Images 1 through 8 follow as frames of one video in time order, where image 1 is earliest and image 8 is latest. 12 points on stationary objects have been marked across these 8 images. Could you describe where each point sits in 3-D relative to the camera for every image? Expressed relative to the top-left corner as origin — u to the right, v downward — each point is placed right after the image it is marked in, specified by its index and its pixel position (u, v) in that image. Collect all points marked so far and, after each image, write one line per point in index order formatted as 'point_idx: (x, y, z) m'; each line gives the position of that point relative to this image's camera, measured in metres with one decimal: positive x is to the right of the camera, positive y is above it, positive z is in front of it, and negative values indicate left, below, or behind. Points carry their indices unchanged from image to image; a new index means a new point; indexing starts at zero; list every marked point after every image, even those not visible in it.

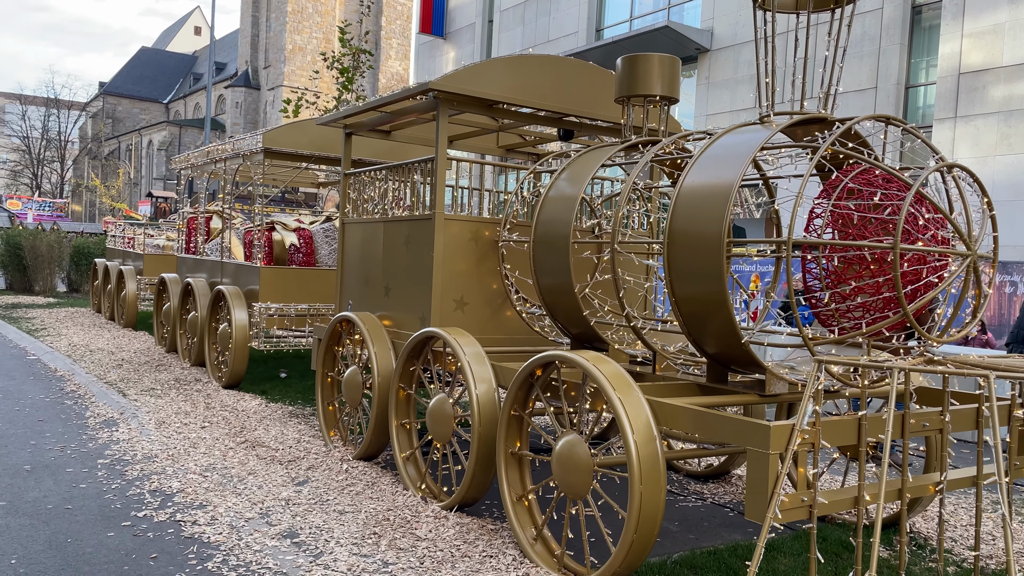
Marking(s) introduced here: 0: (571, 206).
0: (+0.3, +0.4, +4.1) m
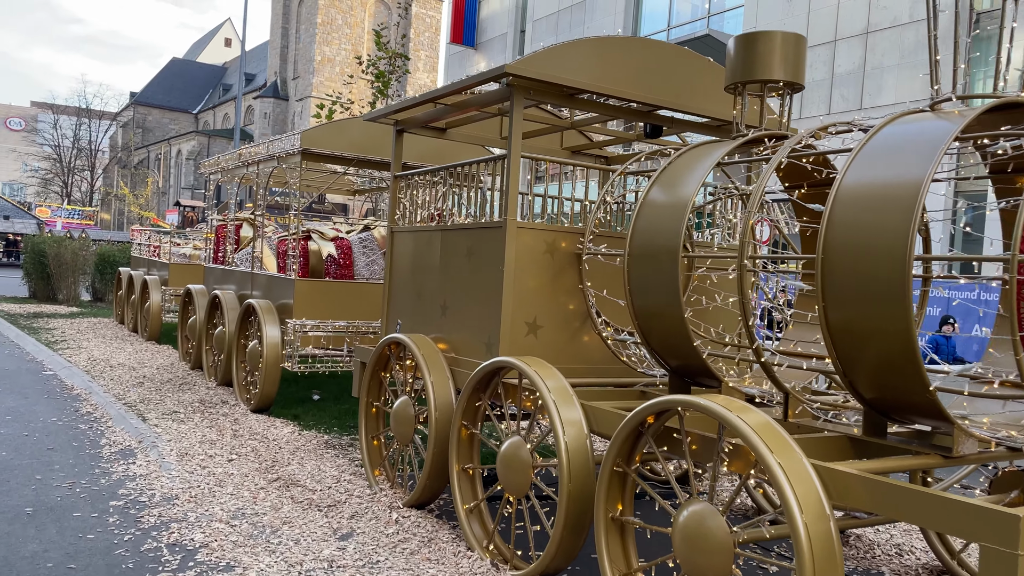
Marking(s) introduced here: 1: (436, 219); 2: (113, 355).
0: (+0.7, +0.3, +3.4) m
1: (-0.4, +0.4, +4.8) m
2: (-4.6, -0.8, +9.7) m
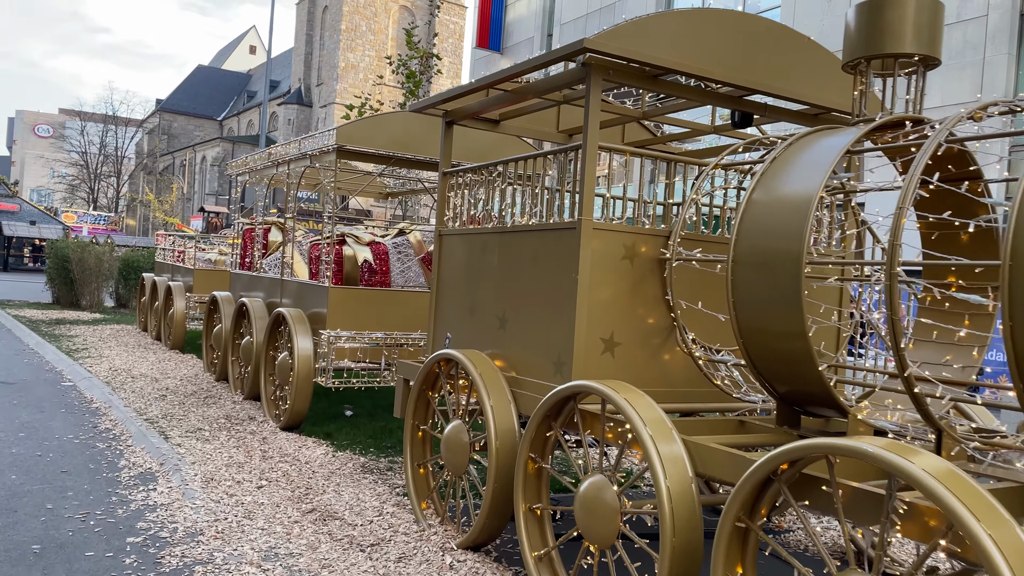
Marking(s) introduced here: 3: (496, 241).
0: (+1.0, +0.2, +2.8) m
1: (-0.1, +0.3, +4.2) m
2: (-4.1, -0.9, +9.2) m
3: (-0.1, +0.2, +4.1) m
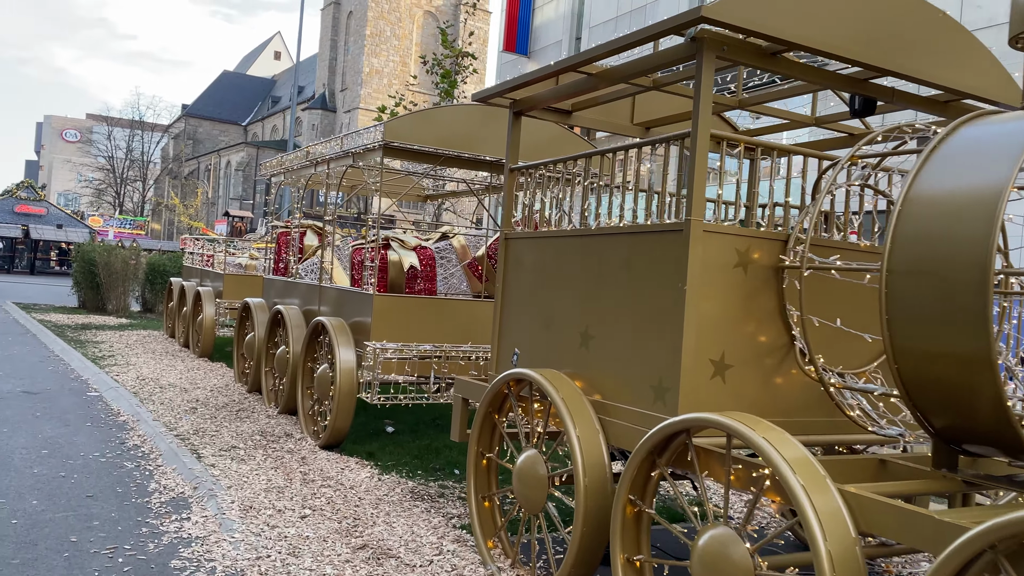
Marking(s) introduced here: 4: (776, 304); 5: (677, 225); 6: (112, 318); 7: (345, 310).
0: (+1.3, +0.2, +2.3) m
1: (+0.3, +0.3, +3.7) m
2: (-3.7, -0.9, +8.8) m
3: (+0.3, +0.2, +3.6) m
4: (+1.0, -0.1, +3.1) m
5: (+0.6, +0.2, +3.0) m
6: (-7.5, -0.6, +15.7) m
7: (-1.2, -0.2, +6.3) m
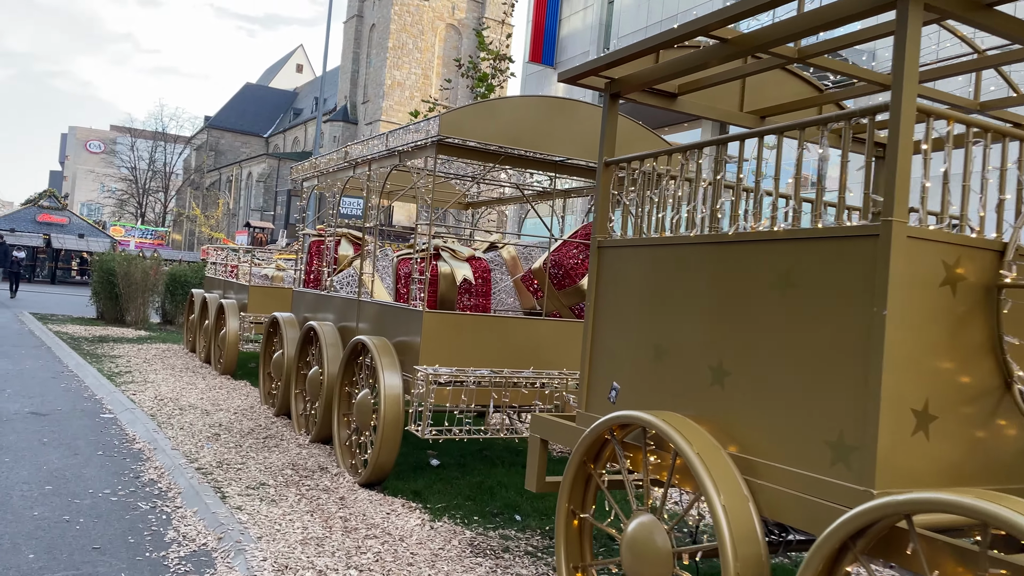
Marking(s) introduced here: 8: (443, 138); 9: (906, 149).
0: (+1.6, +0.1, +1.6) m
1: (+0.6, +0.2, +3.0) m
2: (-3.2, -1.0, +8.2) m
3: (+0.7, +0.1, +2.9) m
4: (+1.3, -0.1, +2.4) m
5: (+0.9, +0.2, +2.3) m
6: (-6.9, -0.8, +15.1) m
7: (-0.8, -0.3, +5.6) m
8: (-0.4, +0.9, +4.8) m
9: (+1.0, +0.4, +2.2) m
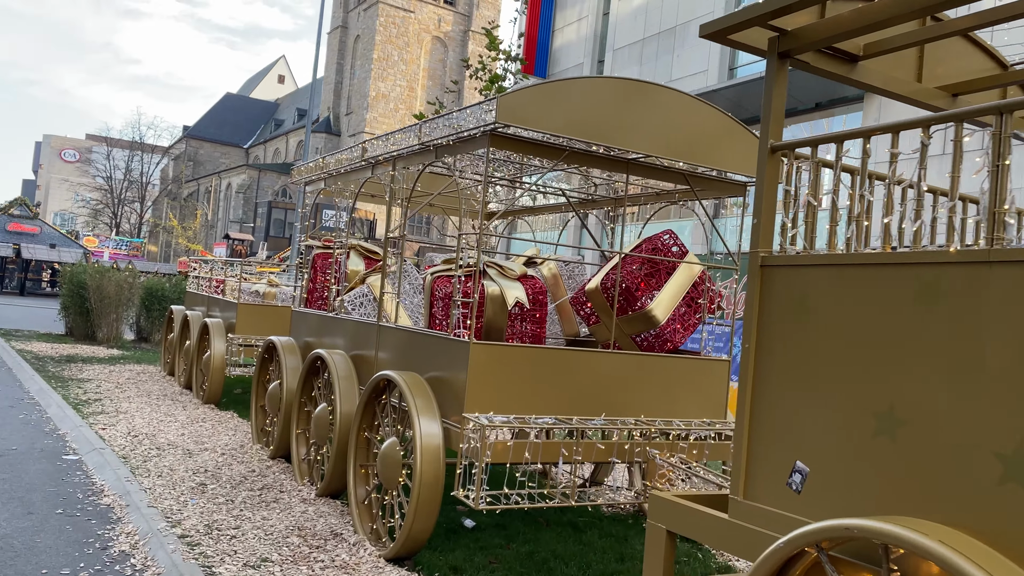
0: (+2.1, +0.1, +0.6) m
1: (+1.0, +0.1, +2.0) m
2: (-2.9, -1.2, +7.1) m
3: (+1.0, 0.0, +1.9) m
4: (+1.7, -0.2, +1.4) m
5: (+1.4, +0.1, +1.3) m
6: (-6.8, -1.0, +14.0) m
7: (-0.5, -0.4, +4.5) m
8: (-0.1, +0.7, +3.8) m
9: (+1.4, +0.3, +1.2) m
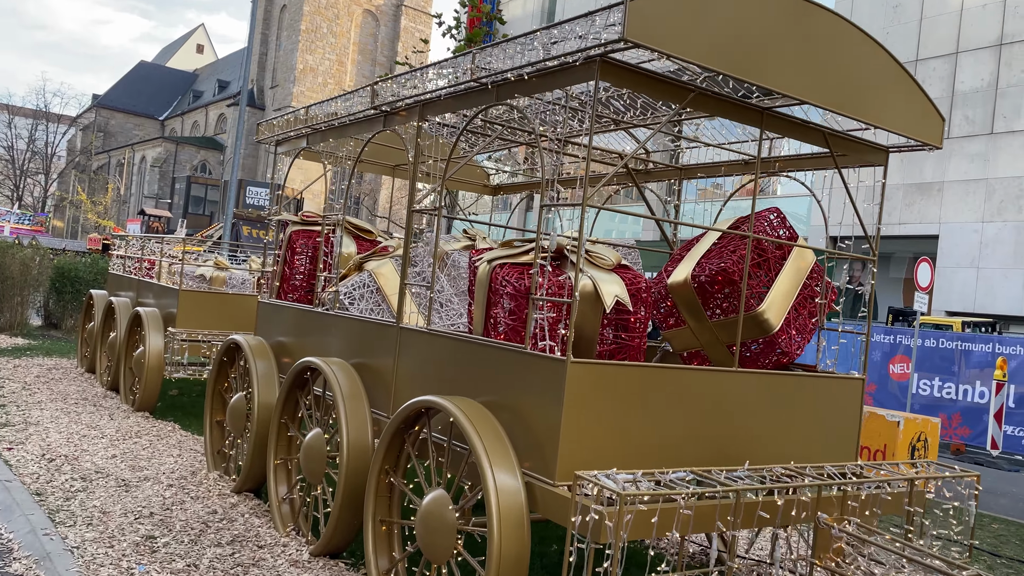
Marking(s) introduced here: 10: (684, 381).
0: (+2.8, 0.0, -0.4) m
1: (+1.6, +0.1, +0.9) m
2: (-2.8, -1.1, +5.6) m
3: (+1.6, 0.0, +0.8) m
4: (+2.4, -0.3, +0.4) m
5: (+2.0, 0.0, +0.2) m
6: (-7.3, -0.7, +12.1) m
7: (-0.2, -0.4, +3.3) m
8: (+0.4, +0.7, +2.6) m
9: (+2.1, +0.2, +0.2) m
10: (+0.7, -0.4, +3.1) m
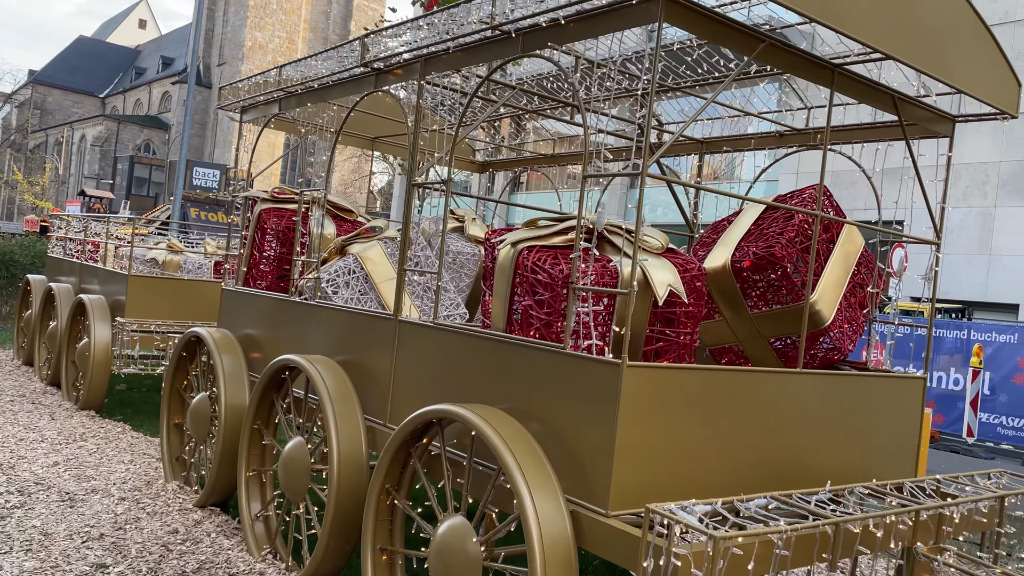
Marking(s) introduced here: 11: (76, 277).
0: (+3.1, -0.1, -0.7) m
1: (+1.8, +0.1, +0.5) m
2: (-2.9, -1.0, +4.9) m
3: (+1.9, 0.0, +0.4) m
4: (+2.6, -0.3, 0.0) m
5: (+2.3, 0.0, -0.2) m
6: (-7.7, -0.5, +11.2) m
7: (-0.1, -0.3, +2.8) m
8: (+0.5, +0.8, +2.1) m
9: (+2.3, +0.2, -0.2) m
10: (+0.8, -0.3, +2.6) m
11: (-3.8, +0.1, +7.4) m
